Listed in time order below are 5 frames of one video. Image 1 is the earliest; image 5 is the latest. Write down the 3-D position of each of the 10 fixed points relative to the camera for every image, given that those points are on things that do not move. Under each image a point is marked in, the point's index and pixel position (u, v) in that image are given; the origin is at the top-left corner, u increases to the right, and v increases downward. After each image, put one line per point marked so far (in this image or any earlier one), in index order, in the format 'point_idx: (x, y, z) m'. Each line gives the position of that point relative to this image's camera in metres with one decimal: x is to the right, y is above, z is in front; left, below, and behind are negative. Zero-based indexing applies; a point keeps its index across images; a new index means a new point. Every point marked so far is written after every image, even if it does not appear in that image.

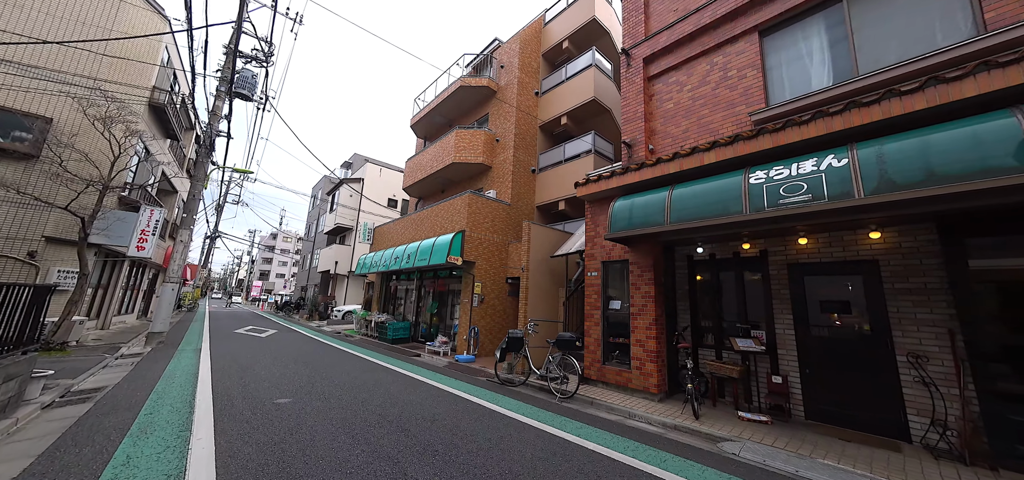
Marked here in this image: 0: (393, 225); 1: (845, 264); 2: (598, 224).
0: (-5.2, +0.7, +15.7) m
1: (+4.5, -0.3, +4.8) m
2: (+1.7, +0.3, +7.1) m
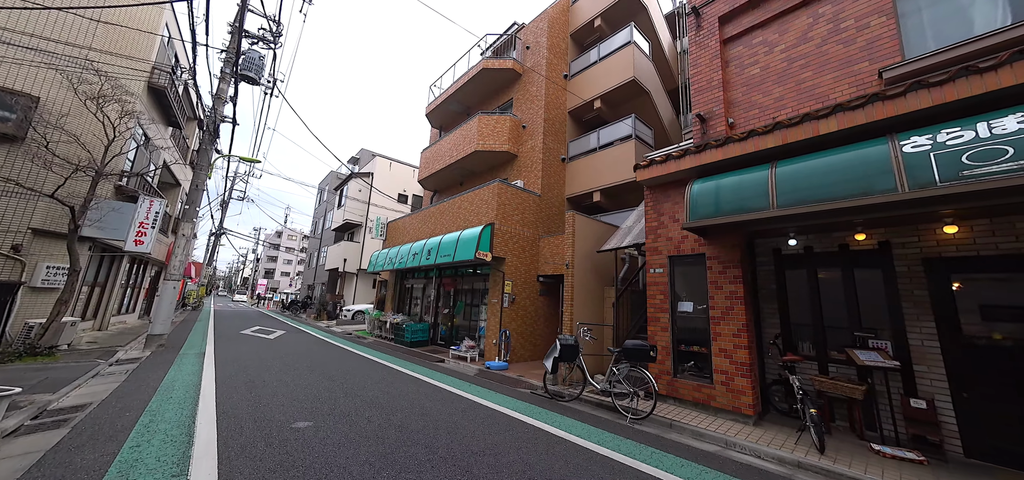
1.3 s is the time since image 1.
0: (-4.3, +0.9, +14.7) m
1: (+5.3, -0.2, +3.8) m
2: (+2.6, +0.4, +6.1) m
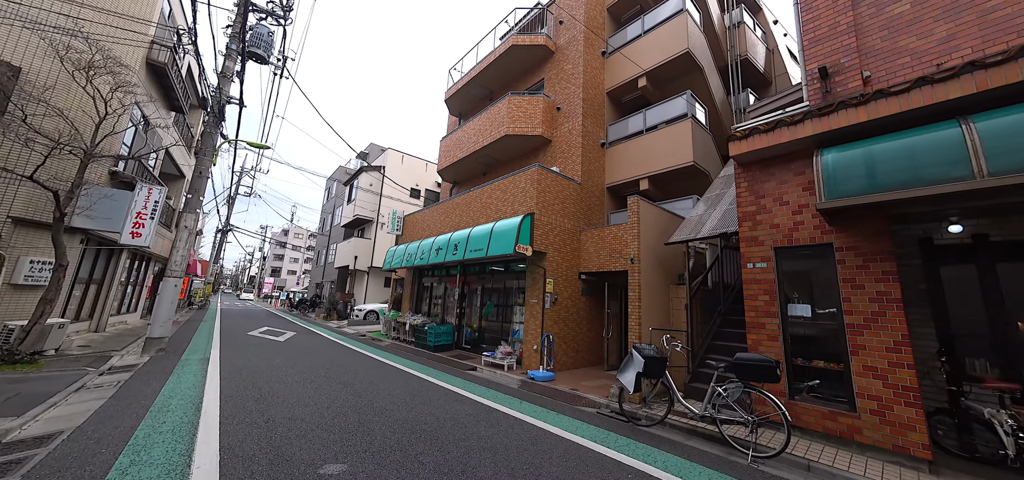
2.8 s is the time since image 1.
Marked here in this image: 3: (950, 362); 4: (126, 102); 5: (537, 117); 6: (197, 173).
0: (-3.2, +1.1, +13.6) m
1: (+6.2, 0.0, +2.6) m
2: (+3.5, +0.6, +4.9) m
3: (+4.8, -1.3, +3.9) m
4: (-8.6, +3.1, +8.0) m
5: (+0.8, +3.8, +10.9) m
6: (-8.7, +1.9, +9.9) m
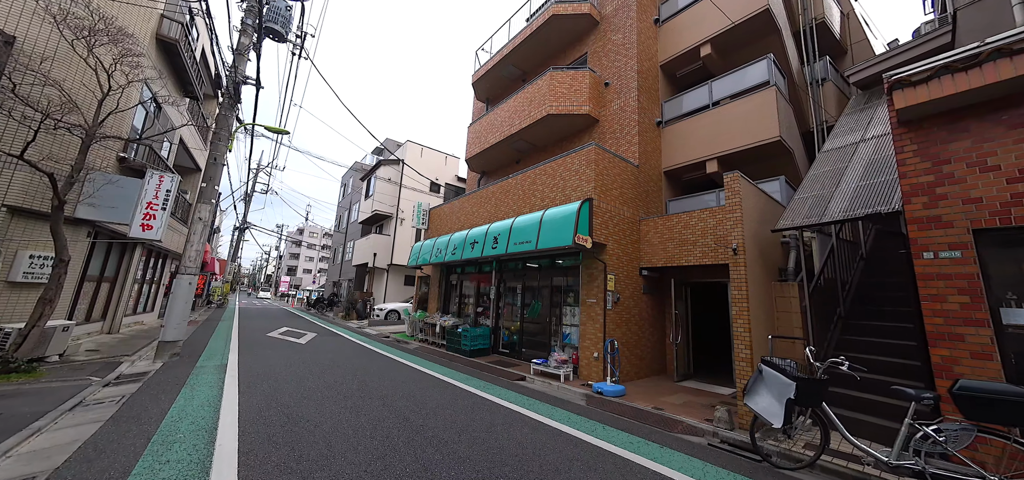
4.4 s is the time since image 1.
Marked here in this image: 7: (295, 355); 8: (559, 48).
0: (-2.0, +1.3, +12.6) m
1: (+7.2, +0.2, +1.2) m
2: (+4.5, +0.8, +3.7) m
3: (+5.8, -1.1, +2.6) m
4: (-7.5, +3.2, +7.1) m
5: (+1.9, +4.0, +9.7) m
6: (-7.5, +2.0, +9.0) m
7: (-5.0, -2.6, +8.2) m
8: (+1.5, +6.2, +11.7) m
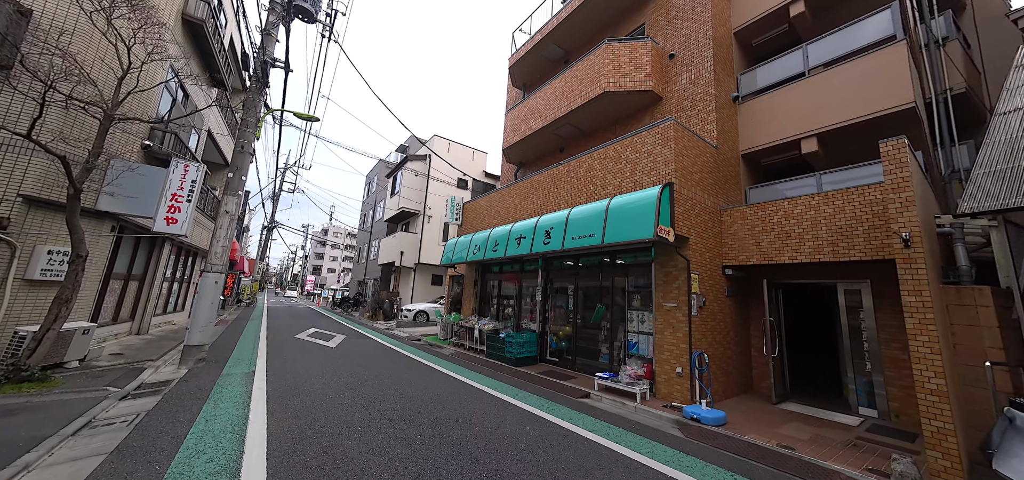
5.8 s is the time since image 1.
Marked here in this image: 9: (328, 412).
0: (-0.6, +1.4, +11.6) m
1: (+8.0, +0.3, -0.2) m
2: (+5.4, +0.9, +2.4) m
3: (+6.7, -1.0, +1.2) m
4: (-6.4, +3.3, +6.4) m
5: (+3.1, +4.1, +8.5) m
6: (-6.3, +2.1, +8.3) m
7: (-3.8, -2.5, +7.3) m
8: (+2.9, +6.4, +10.5) m
9: (-2.3, -2.2, +4.5) m
